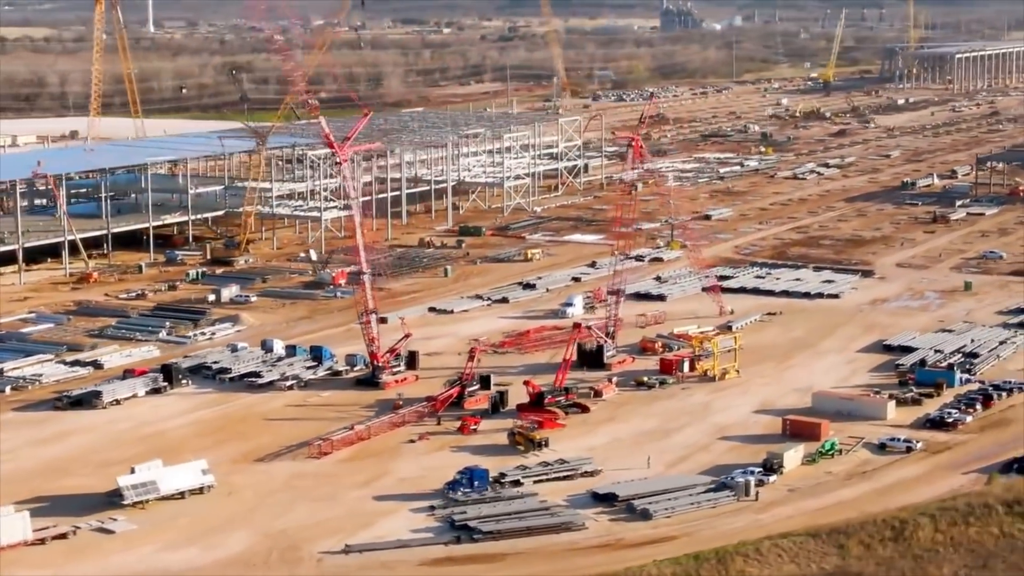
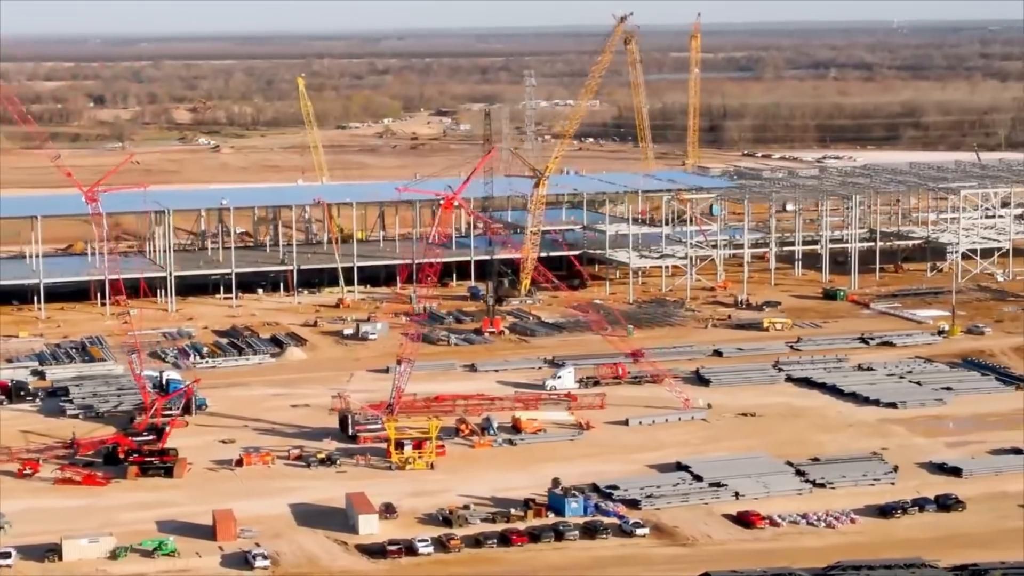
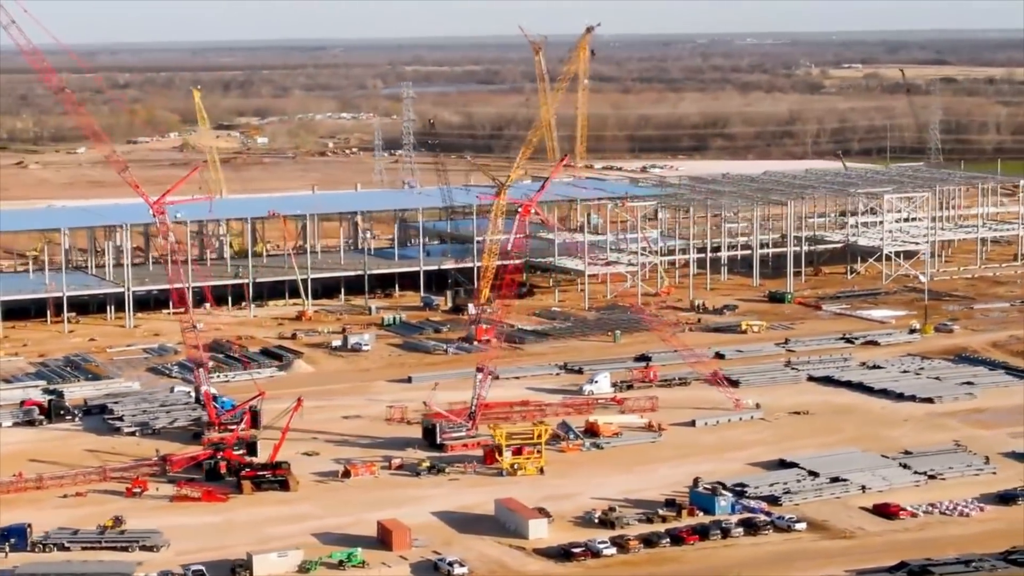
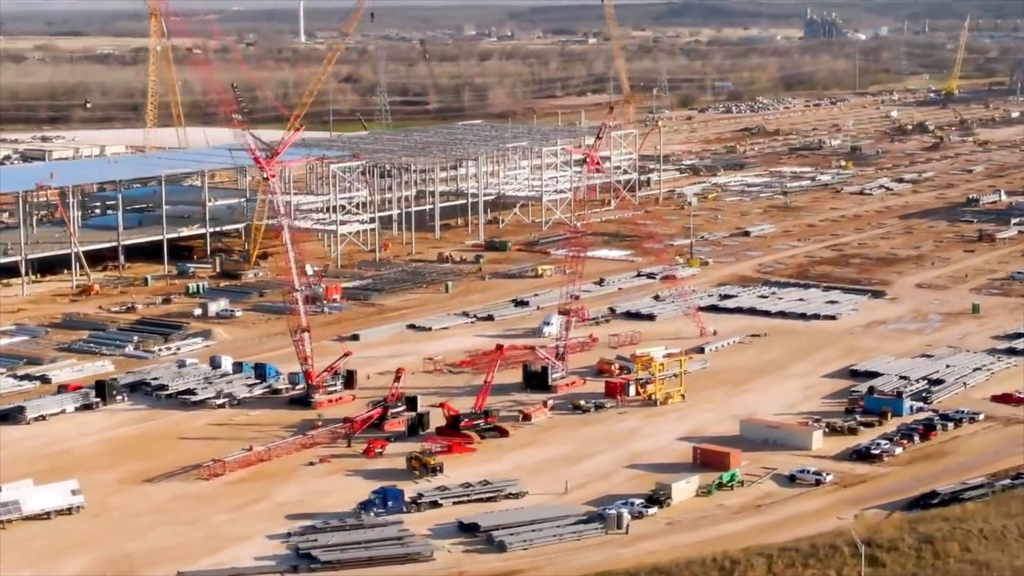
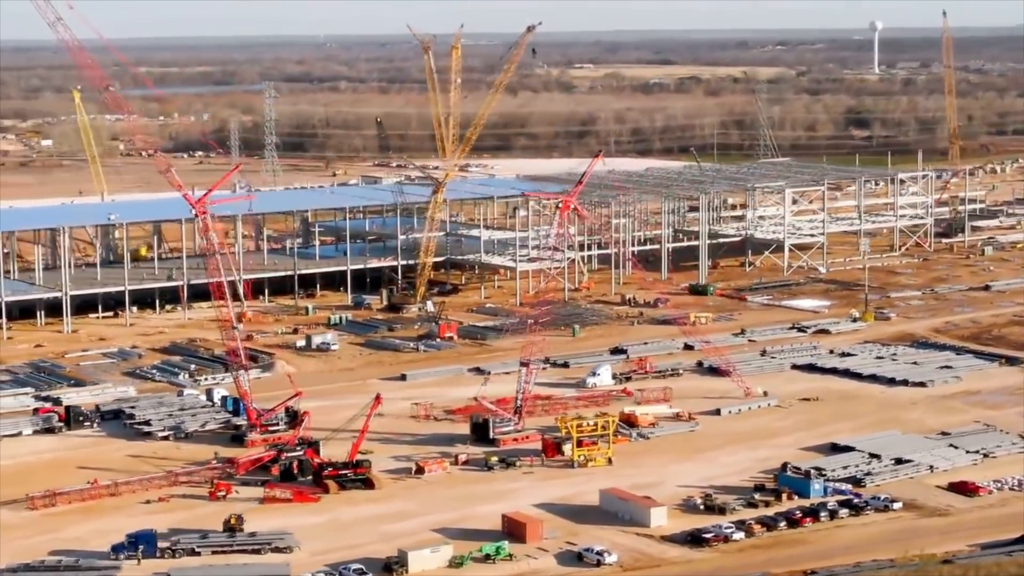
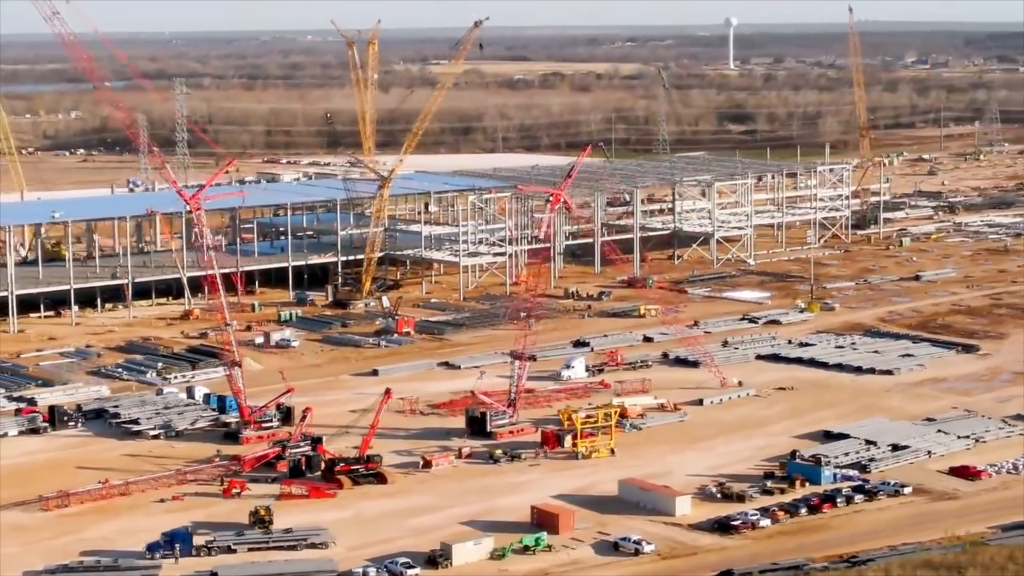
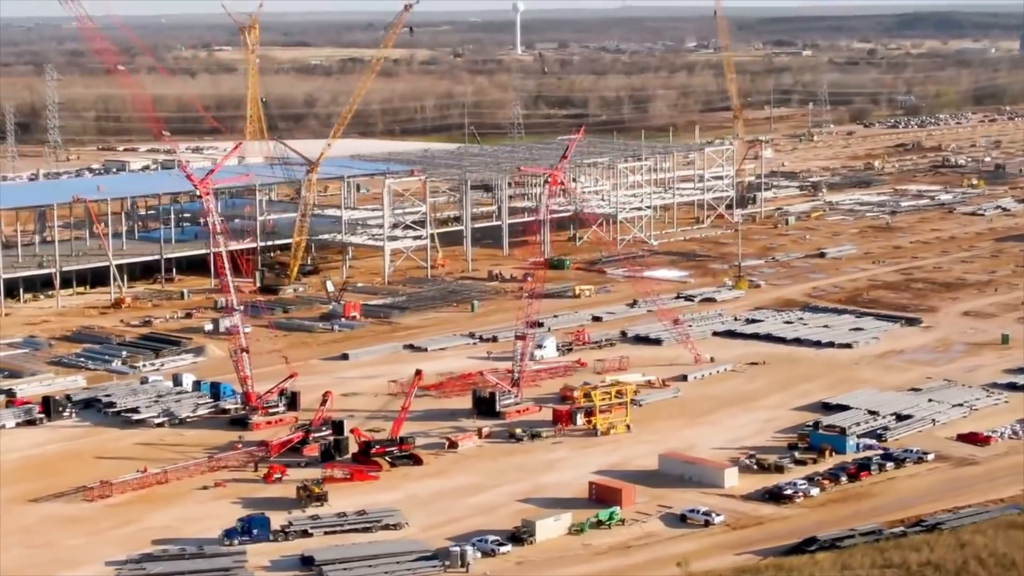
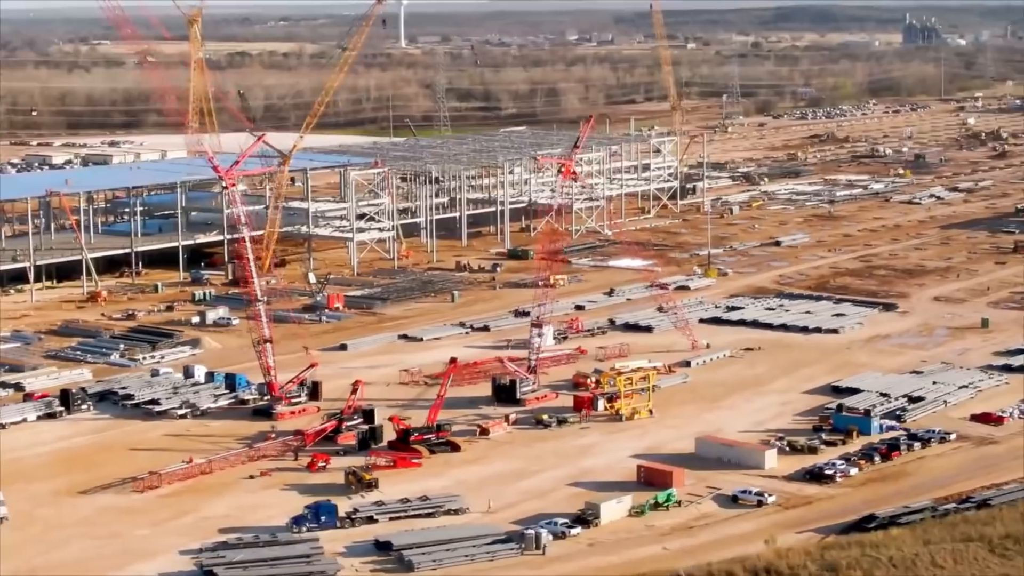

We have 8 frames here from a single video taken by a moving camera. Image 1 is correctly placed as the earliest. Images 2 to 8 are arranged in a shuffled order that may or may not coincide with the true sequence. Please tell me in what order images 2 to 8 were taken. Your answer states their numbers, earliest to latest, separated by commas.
4, 8, 7, 6, 5, 3, 2
